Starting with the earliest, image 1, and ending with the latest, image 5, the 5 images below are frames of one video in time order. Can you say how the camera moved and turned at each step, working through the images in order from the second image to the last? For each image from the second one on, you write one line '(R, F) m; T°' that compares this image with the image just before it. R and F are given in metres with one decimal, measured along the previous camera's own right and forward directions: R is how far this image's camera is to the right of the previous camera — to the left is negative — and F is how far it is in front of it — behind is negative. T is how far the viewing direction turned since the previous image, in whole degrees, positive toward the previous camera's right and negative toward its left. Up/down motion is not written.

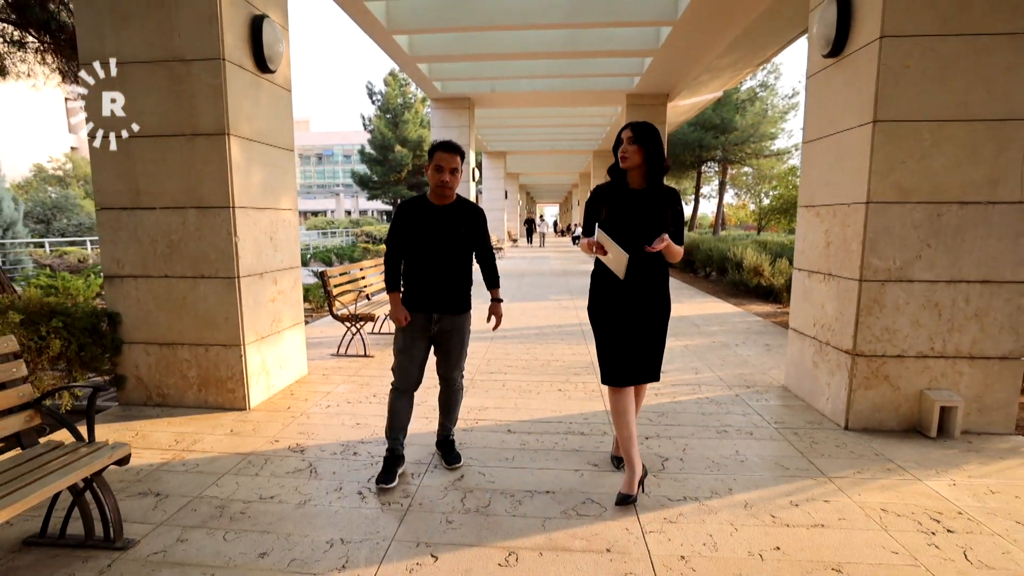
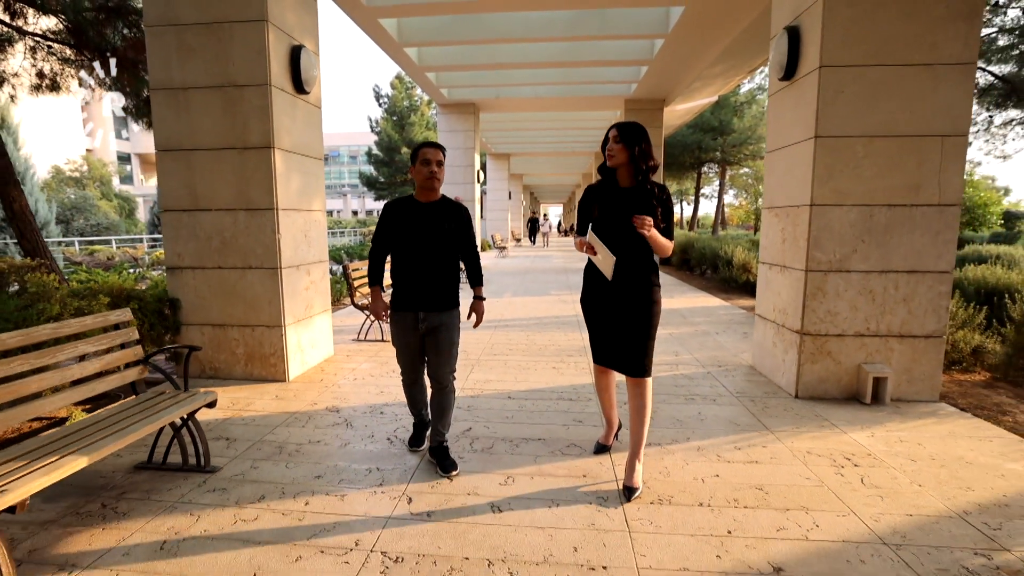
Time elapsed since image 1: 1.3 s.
(0.0, -0.7) m; -1°
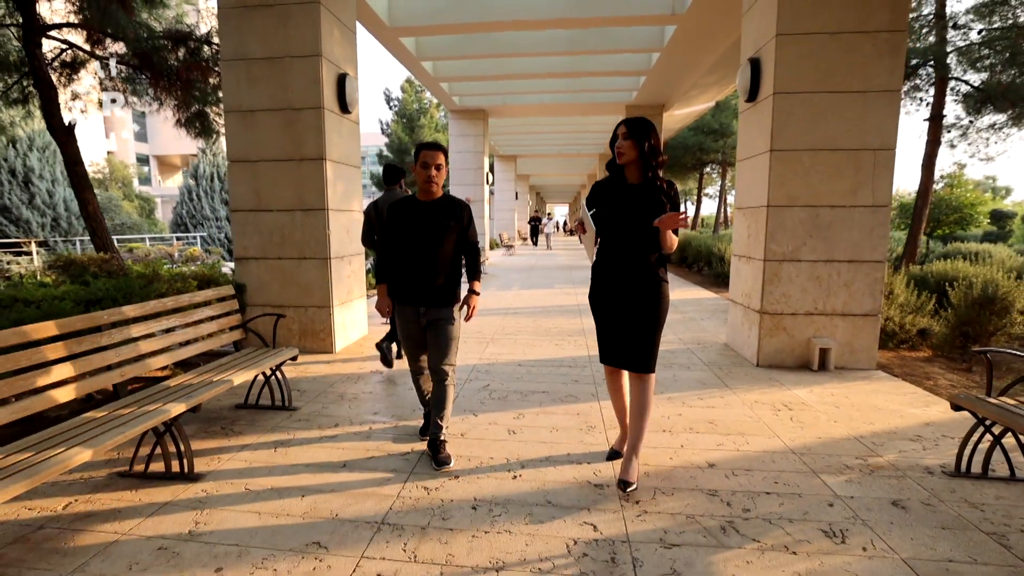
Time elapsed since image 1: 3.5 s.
(0.0, -0.9) m; -1°
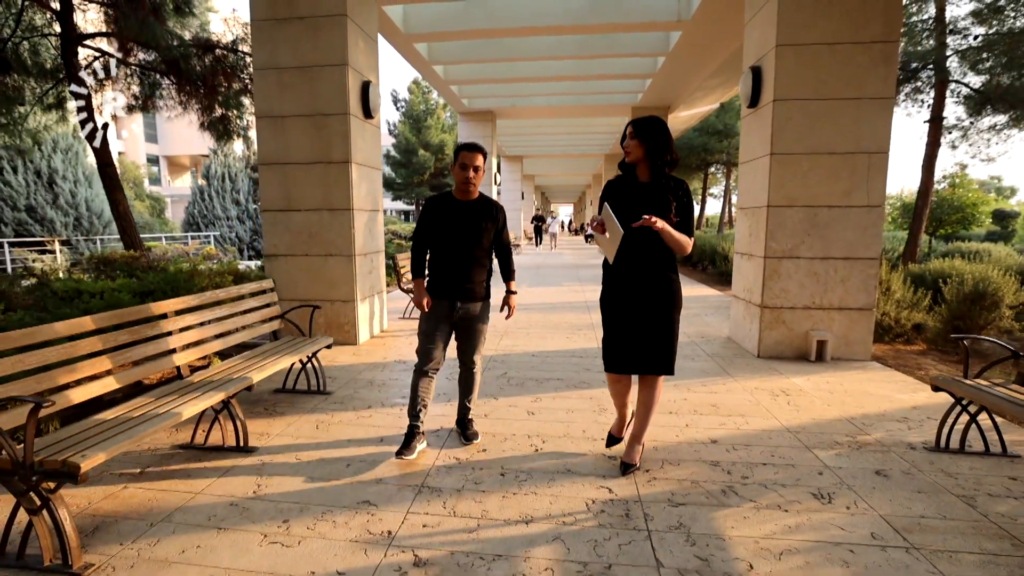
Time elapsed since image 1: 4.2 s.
(-0.2, -0.3) m; -1°
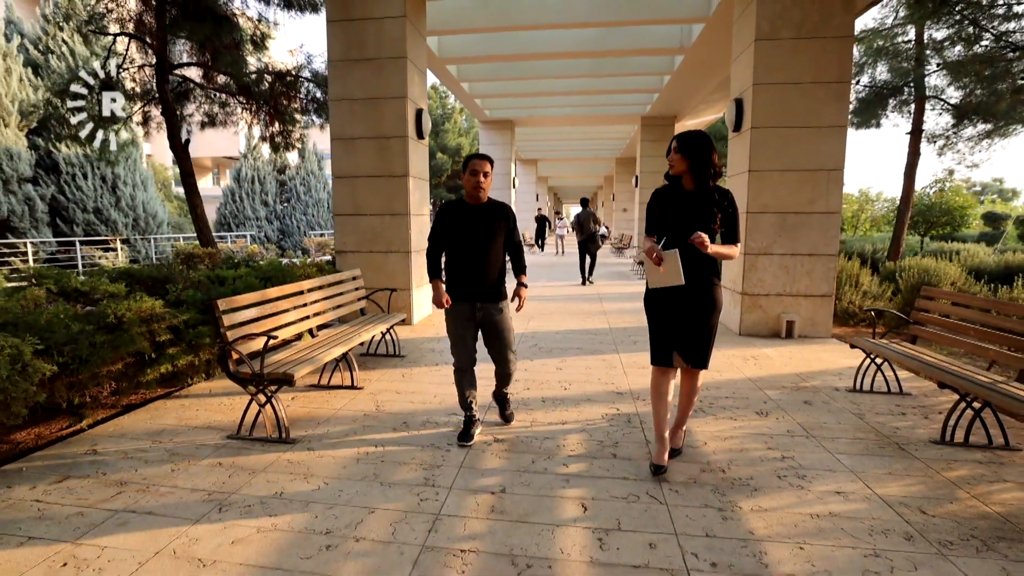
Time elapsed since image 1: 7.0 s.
(-0.3, -1.3) m; -1°
